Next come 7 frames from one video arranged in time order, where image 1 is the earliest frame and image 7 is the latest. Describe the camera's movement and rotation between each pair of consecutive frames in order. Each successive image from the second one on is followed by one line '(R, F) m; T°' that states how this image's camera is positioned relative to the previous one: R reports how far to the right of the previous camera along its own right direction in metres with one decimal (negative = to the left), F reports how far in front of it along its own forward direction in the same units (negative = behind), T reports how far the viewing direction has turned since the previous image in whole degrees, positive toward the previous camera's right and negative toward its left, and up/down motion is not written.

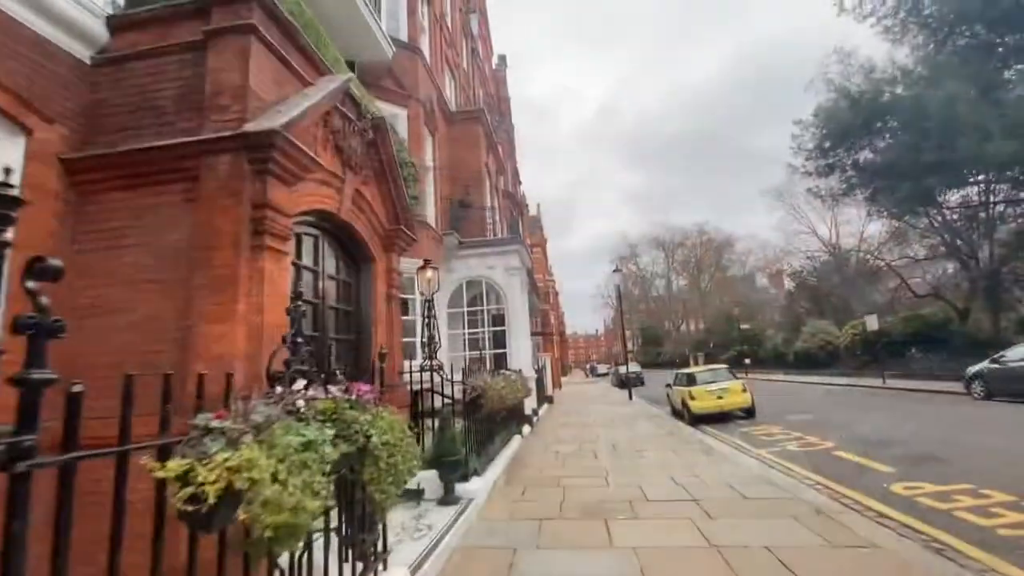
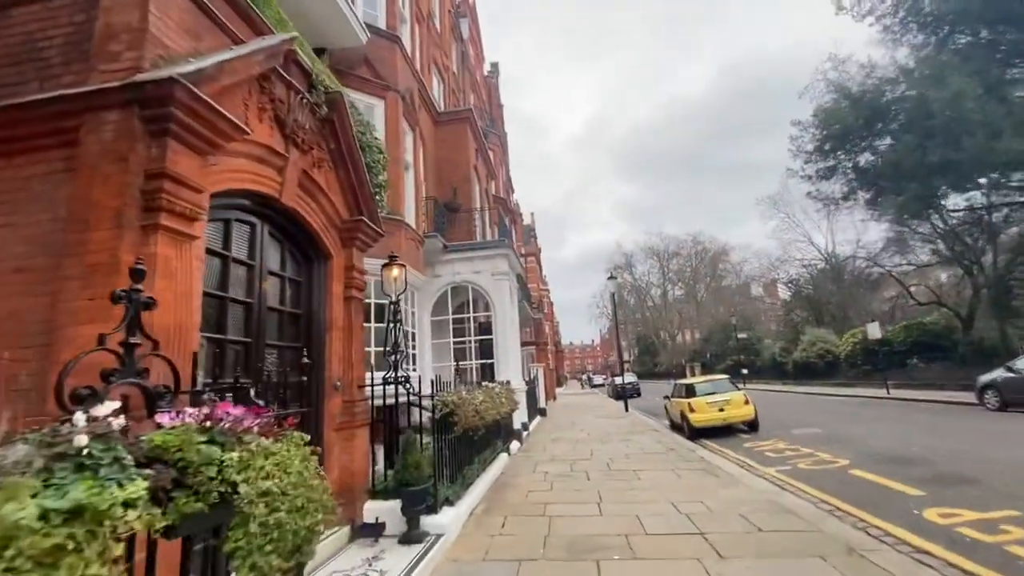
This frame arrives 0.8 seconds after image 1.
(+0.2, +0.9) m; +1°
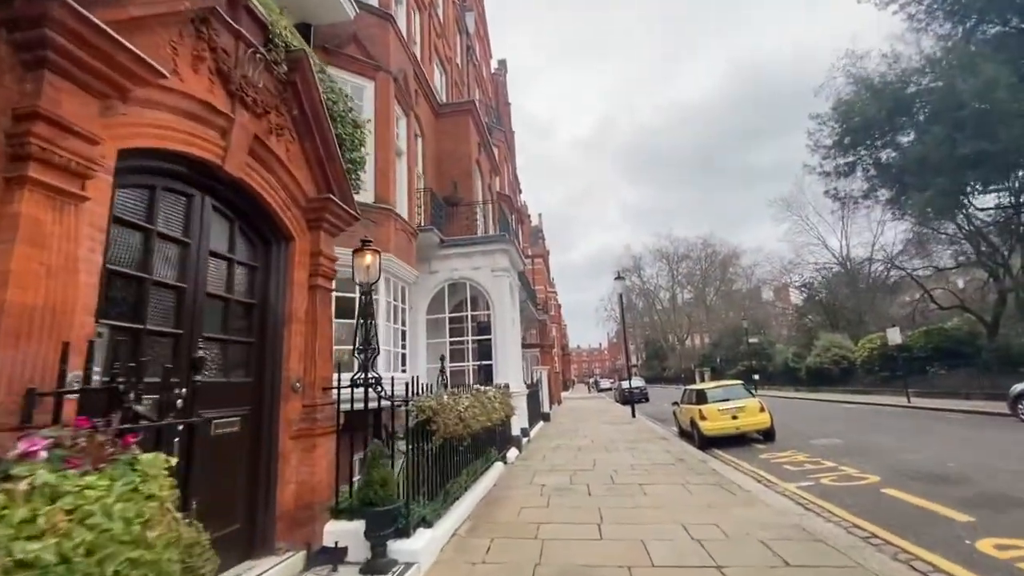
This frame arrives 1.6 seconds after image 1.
(+0.2, +0.8) m; -1°
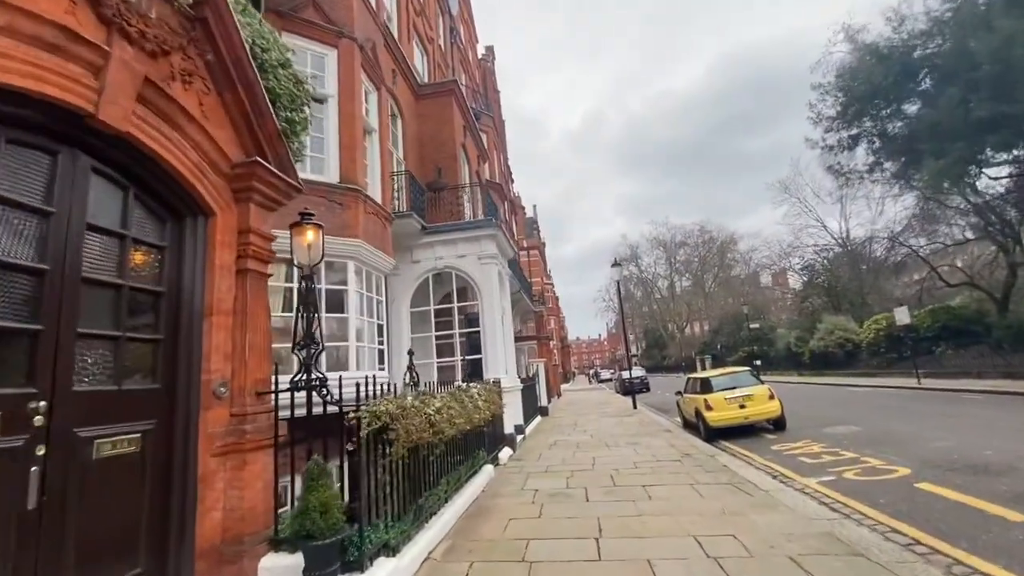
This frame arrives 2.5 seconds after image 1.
(+0.2, +0.9) m; 0°
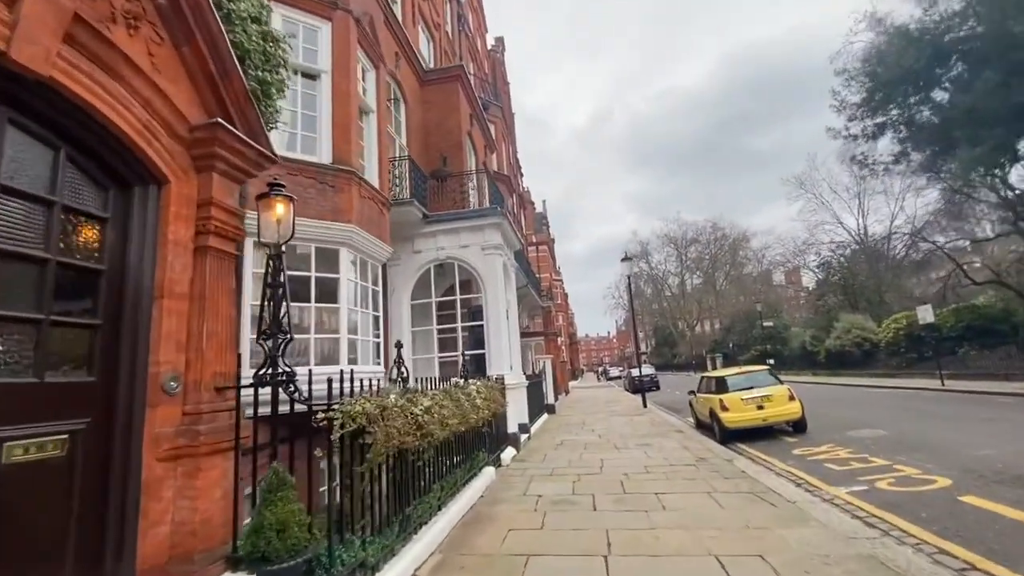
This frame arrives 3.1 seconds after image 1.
(+0.1, +0.6) m; -1°
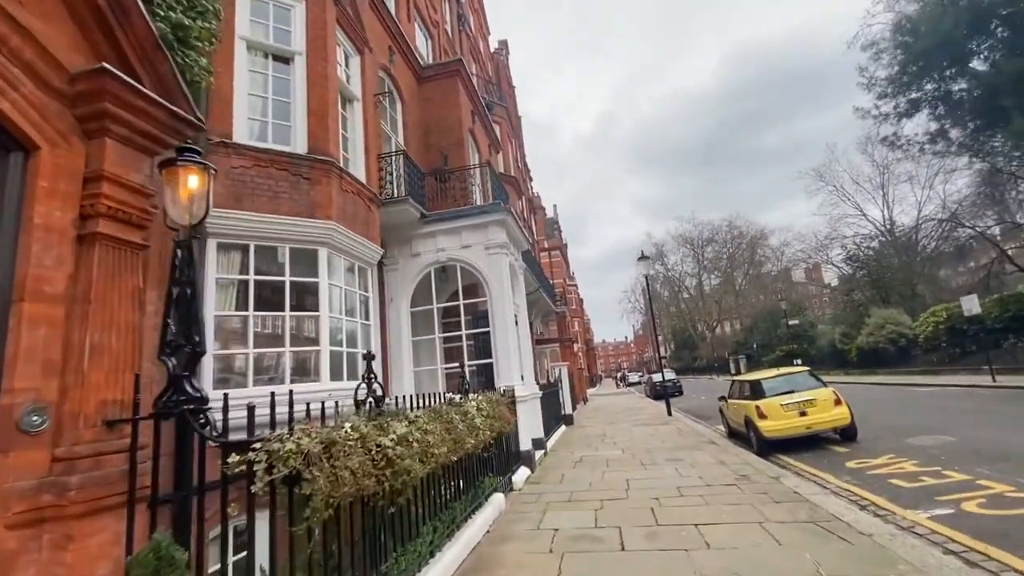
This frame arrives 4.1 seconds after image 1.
(+0.1, +1.0) m; -2°
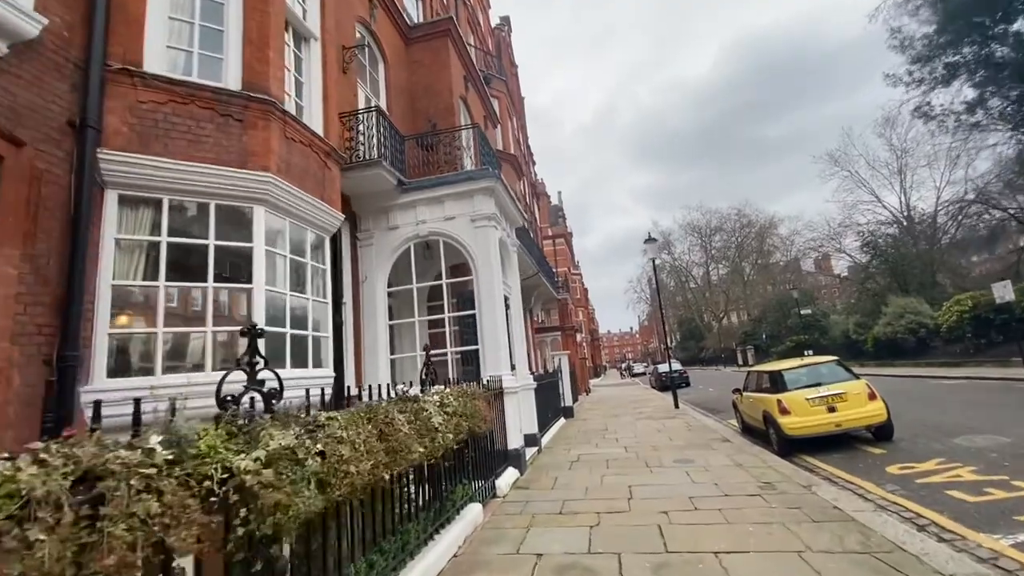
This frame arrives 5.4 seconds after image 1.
(+0.3, +1.2) m; -1°
